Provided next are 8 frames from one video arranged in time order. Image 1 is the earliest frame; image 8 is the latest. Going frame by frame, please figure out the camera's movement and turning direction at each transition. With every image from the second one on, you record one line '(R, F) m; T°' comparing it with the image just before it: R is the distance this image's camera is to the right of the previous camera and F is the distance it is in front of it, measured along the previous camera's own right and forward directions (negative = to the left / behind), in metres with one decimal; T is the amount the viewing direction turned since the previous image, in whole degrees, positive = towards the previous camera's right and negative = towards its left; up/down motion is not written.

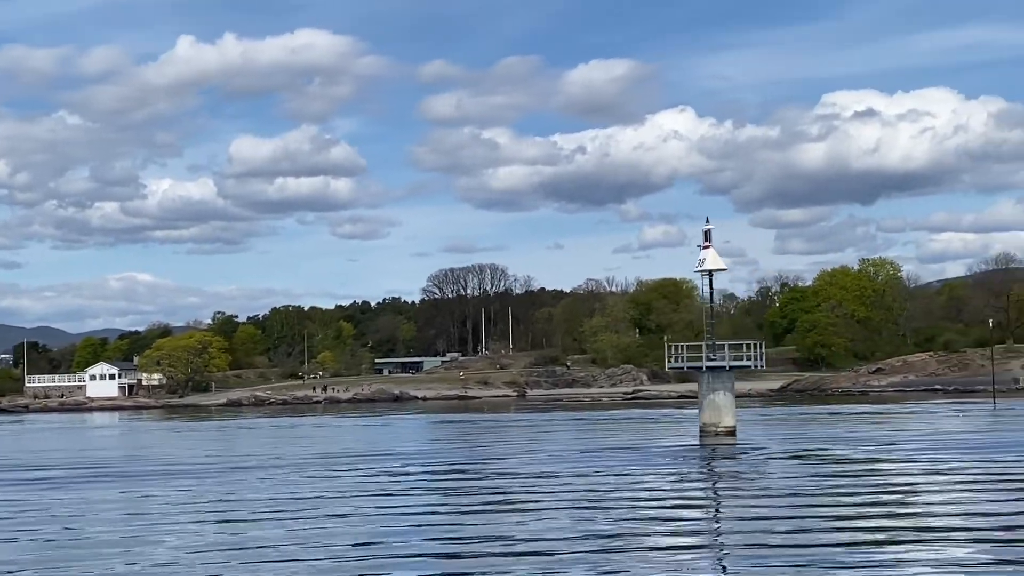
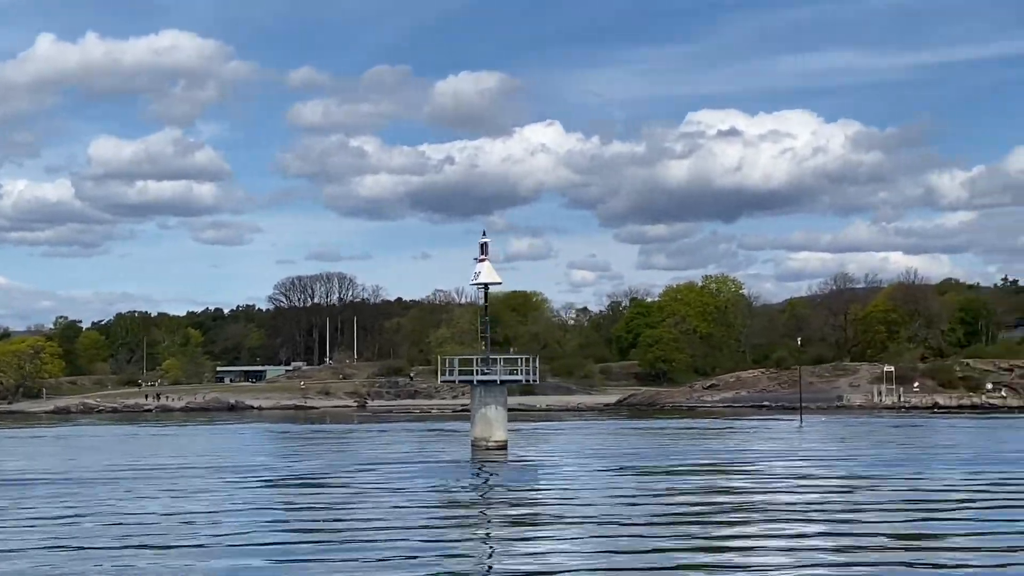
(+1.5, -0.2) m; +5°
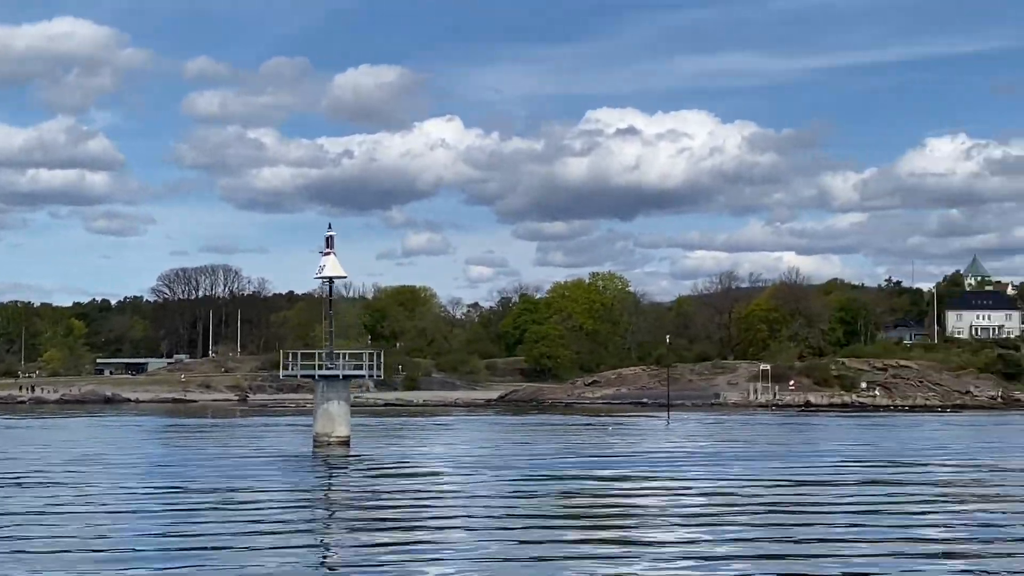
(+0.9, 0.0) m; +4°
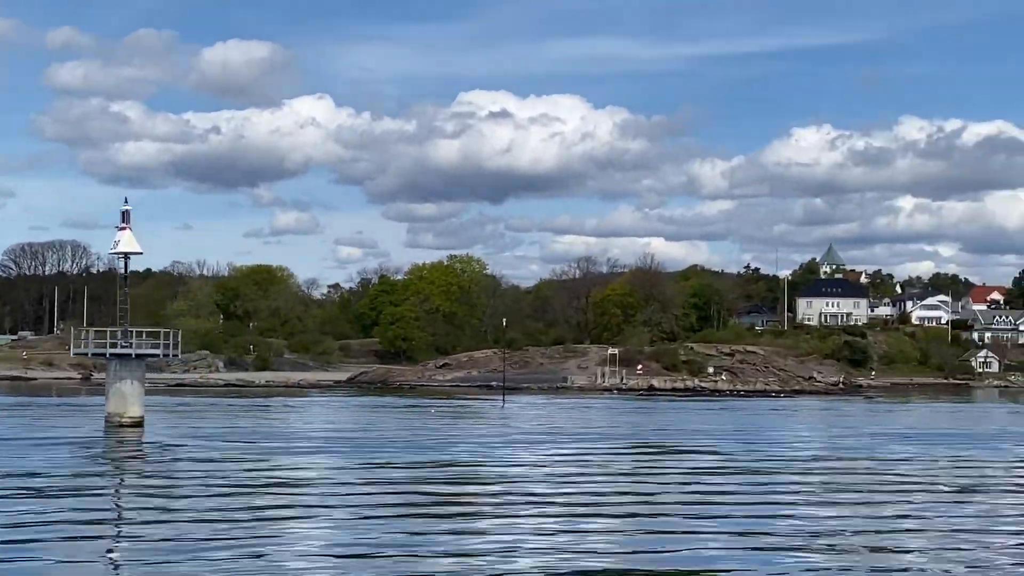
(+1.1, +0.3) m; +5°
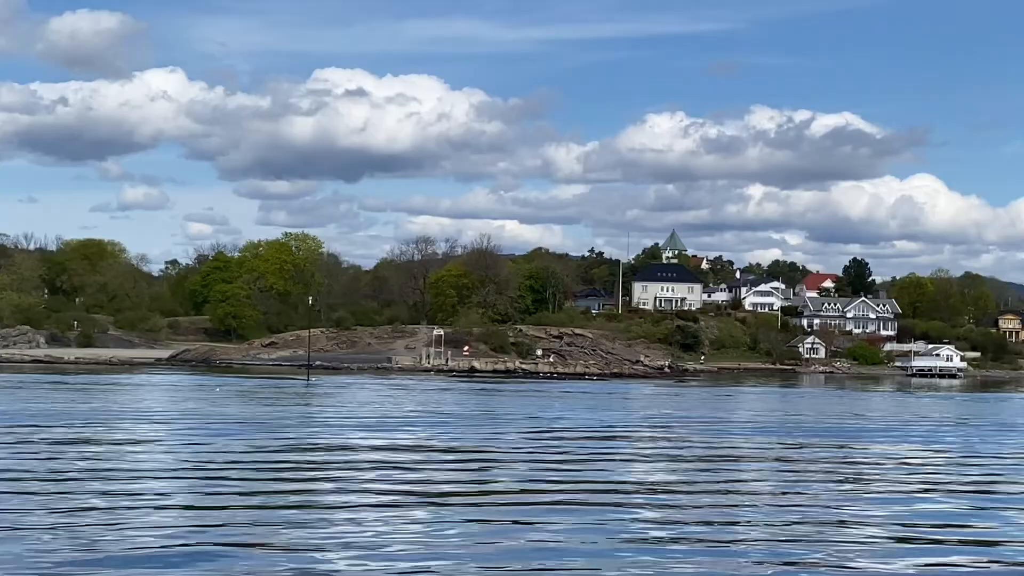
(+1.5, +0.4) m; +5°
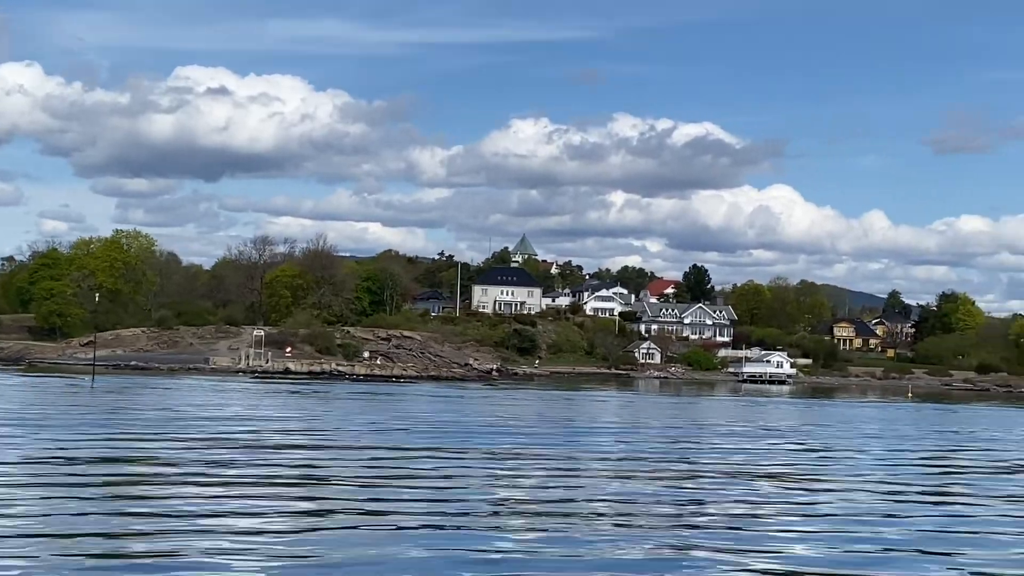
(+2.0, +0.3) m; +5°
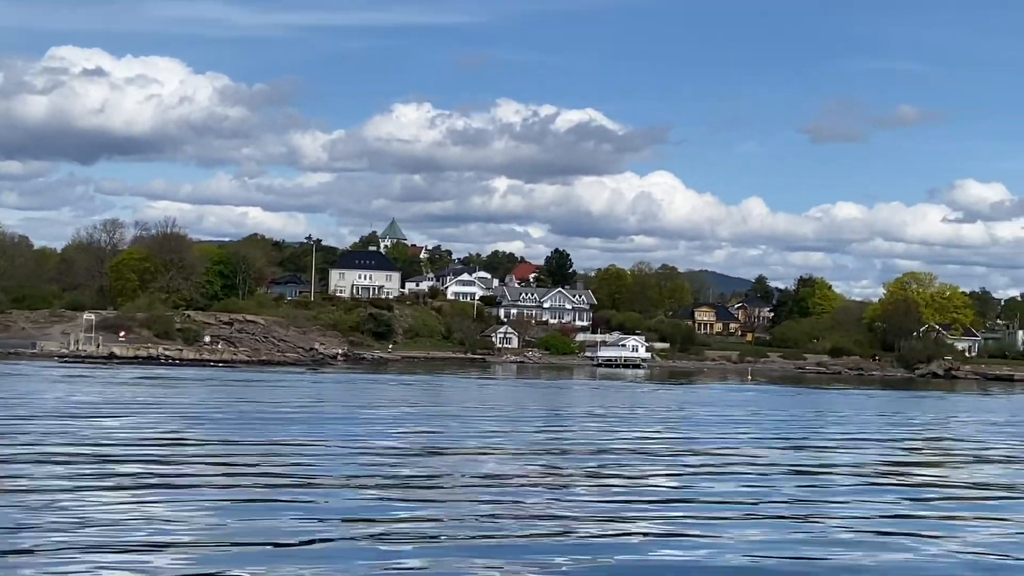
(+2.2, +0.7) m; +4°
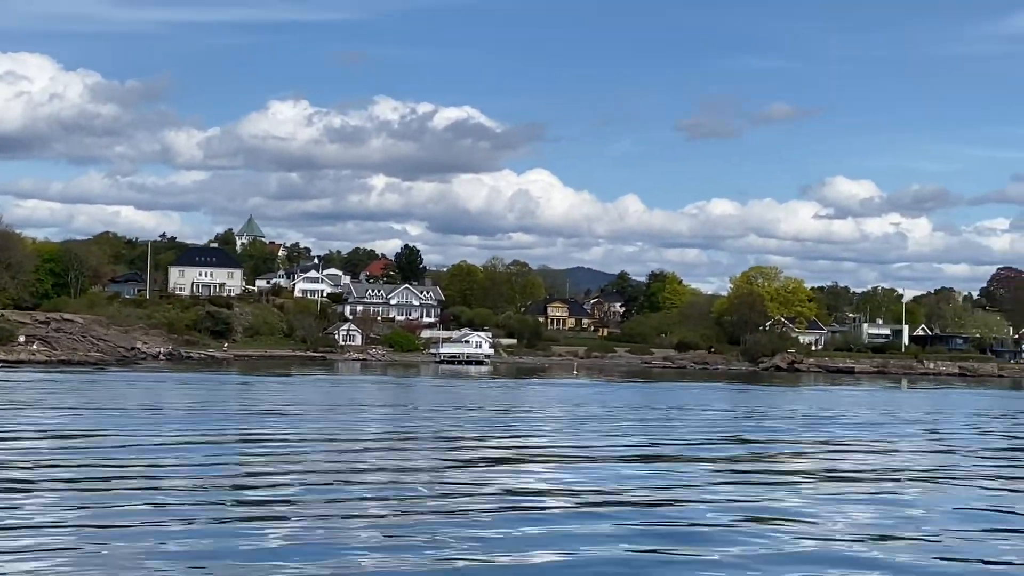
(+2.9, +0.9) m; +4°
